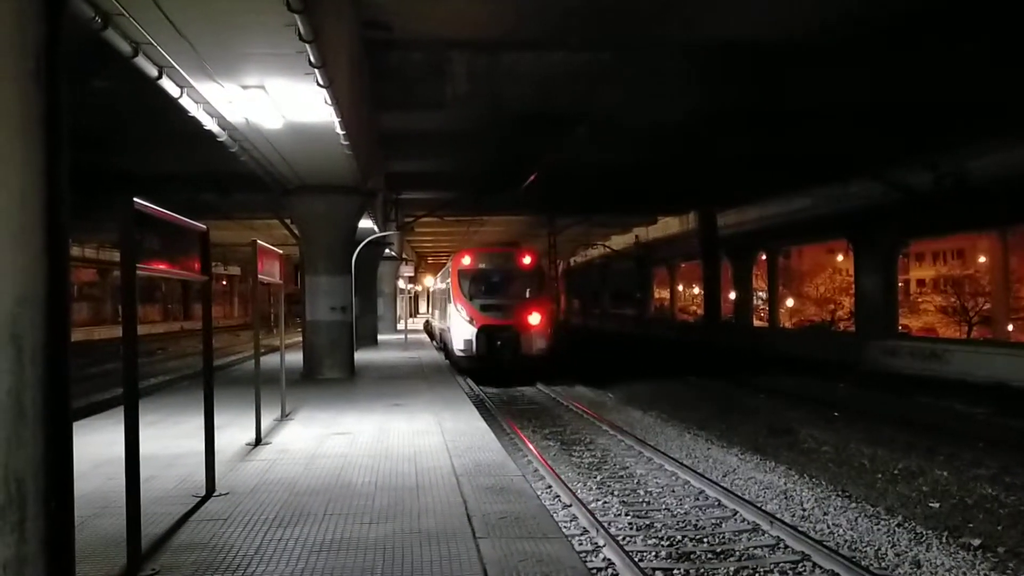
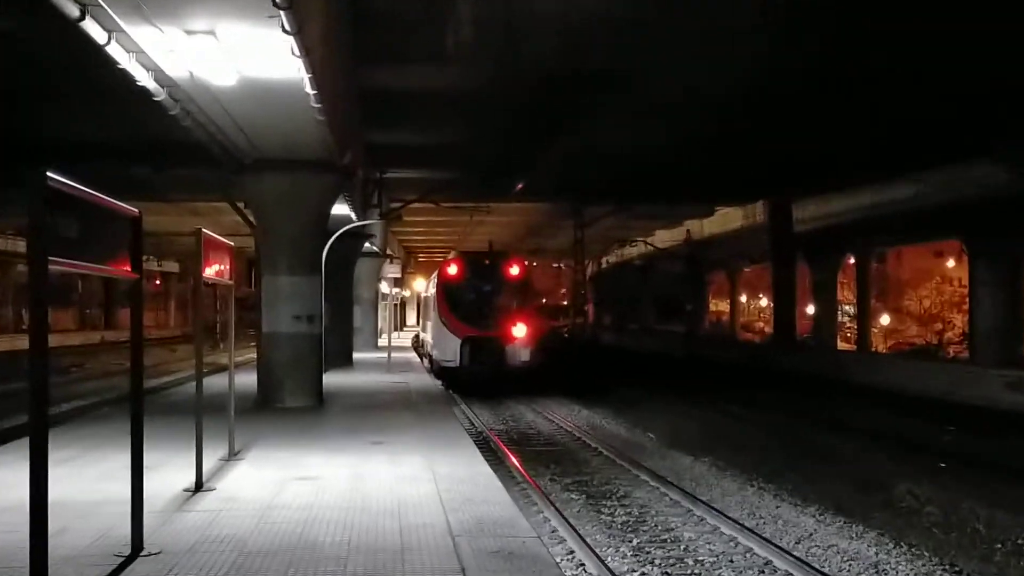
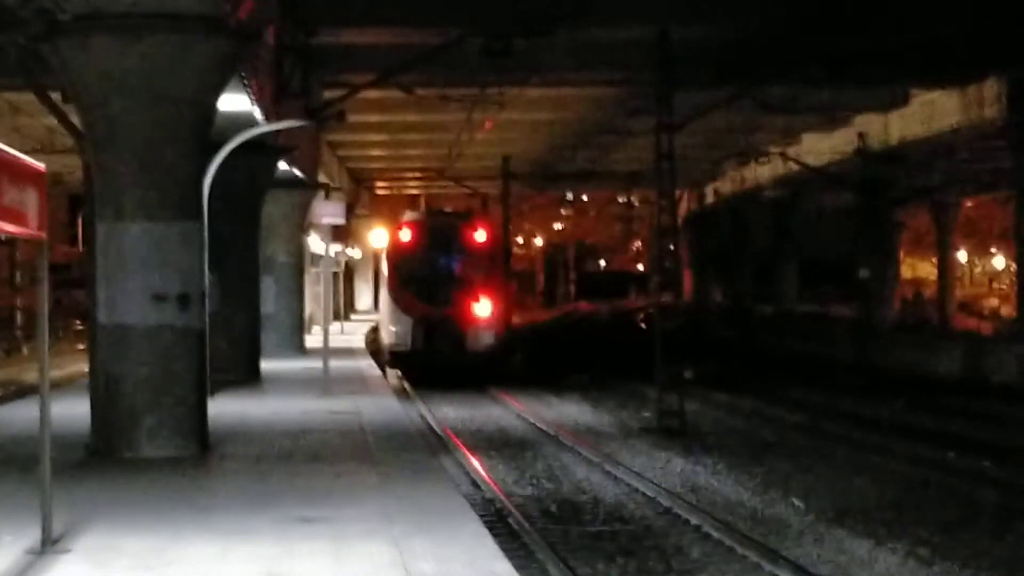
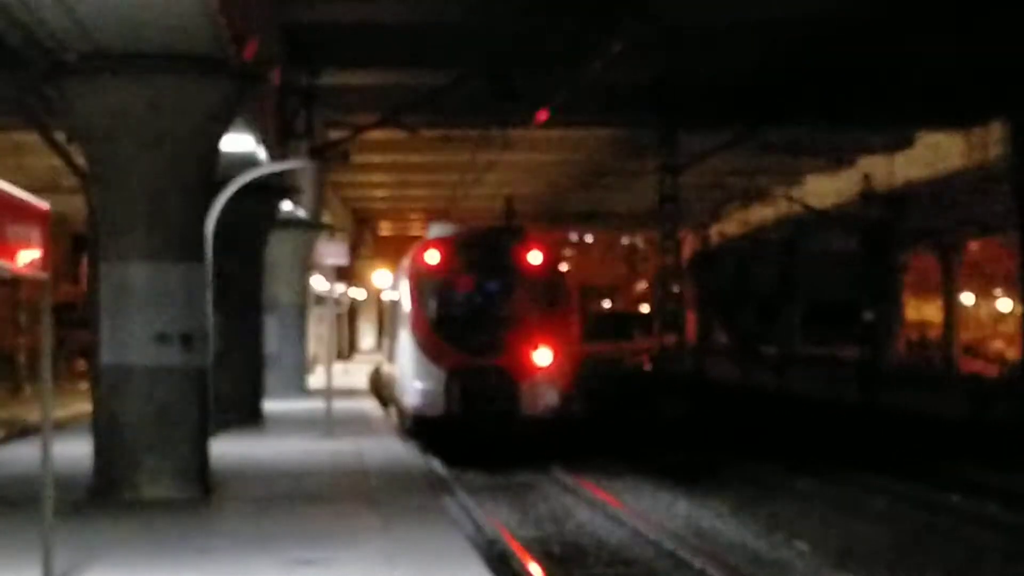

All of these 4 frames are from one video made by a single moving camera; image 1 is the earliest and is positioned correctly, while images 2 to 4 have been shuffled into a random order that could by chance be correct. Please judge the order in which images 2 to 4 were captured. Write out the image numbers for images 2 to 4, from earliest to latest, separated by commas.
2, 4, 3
